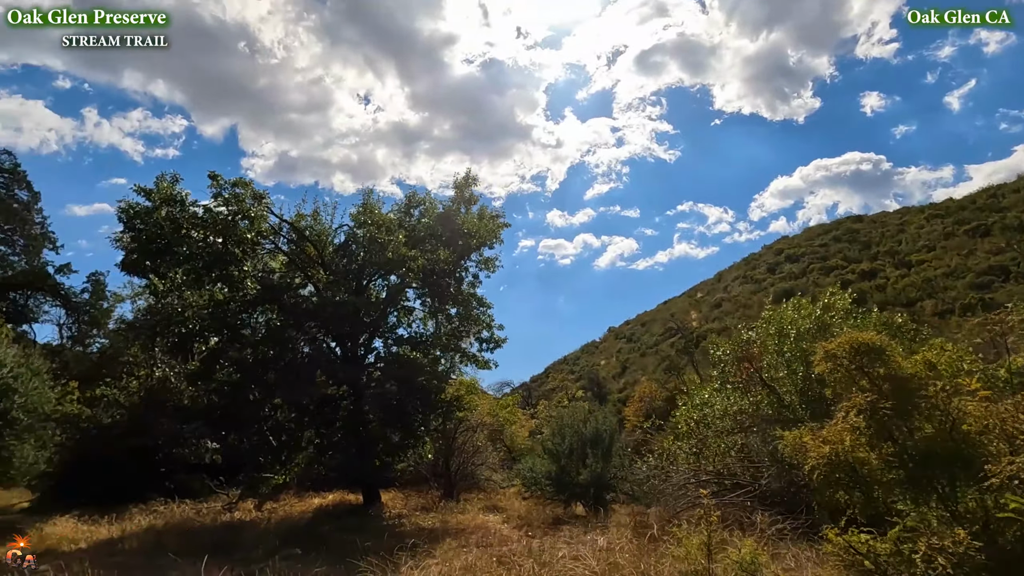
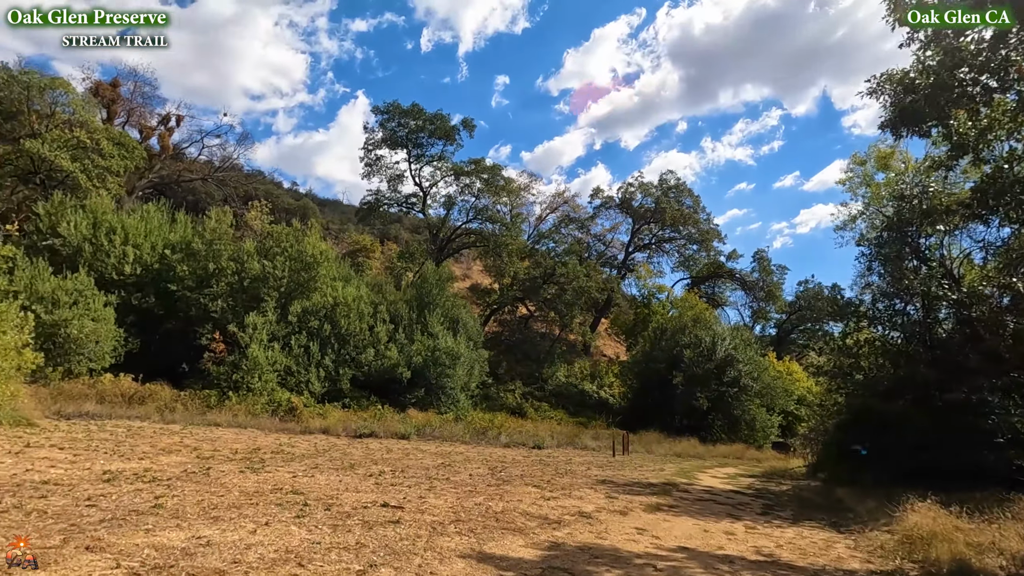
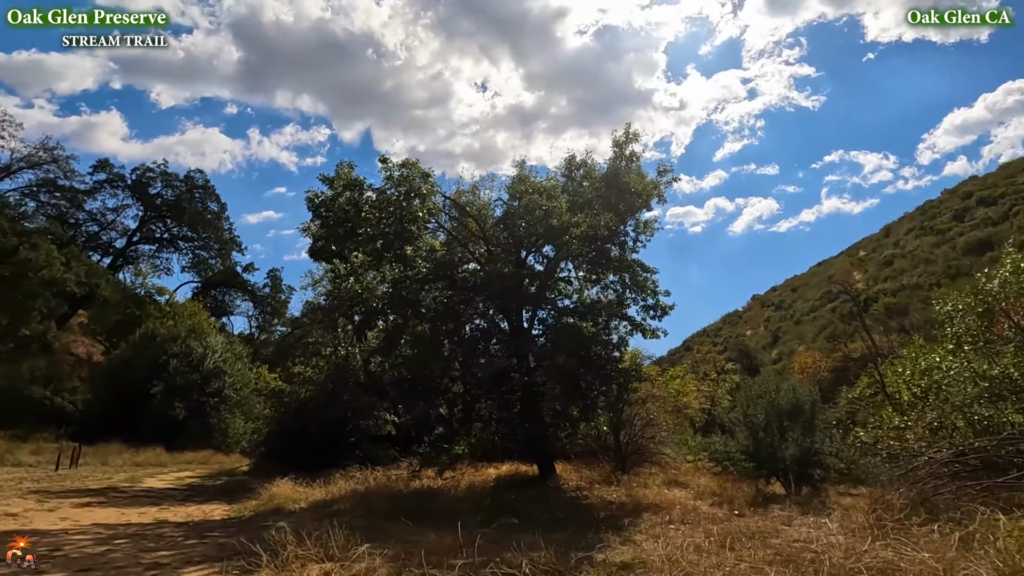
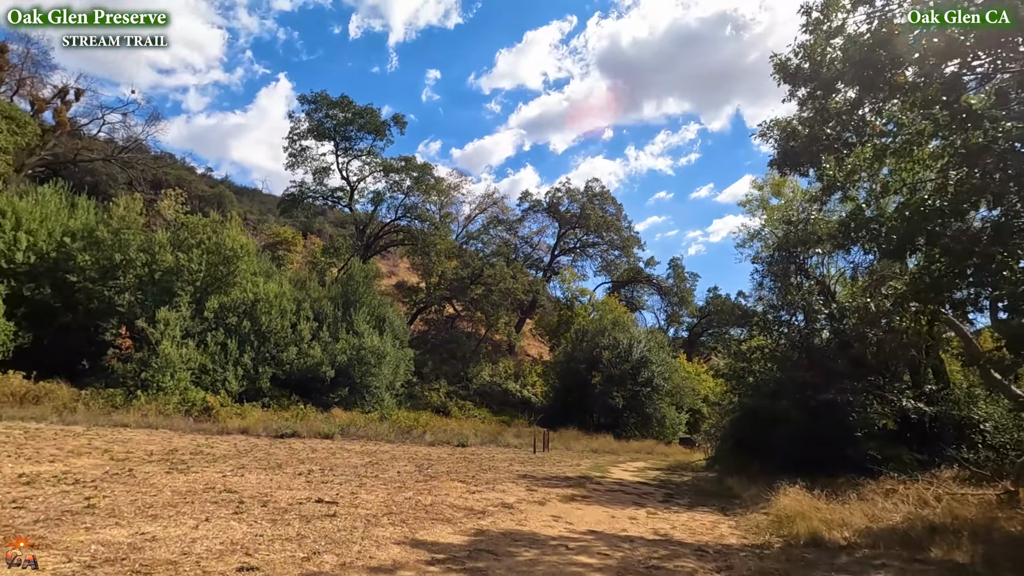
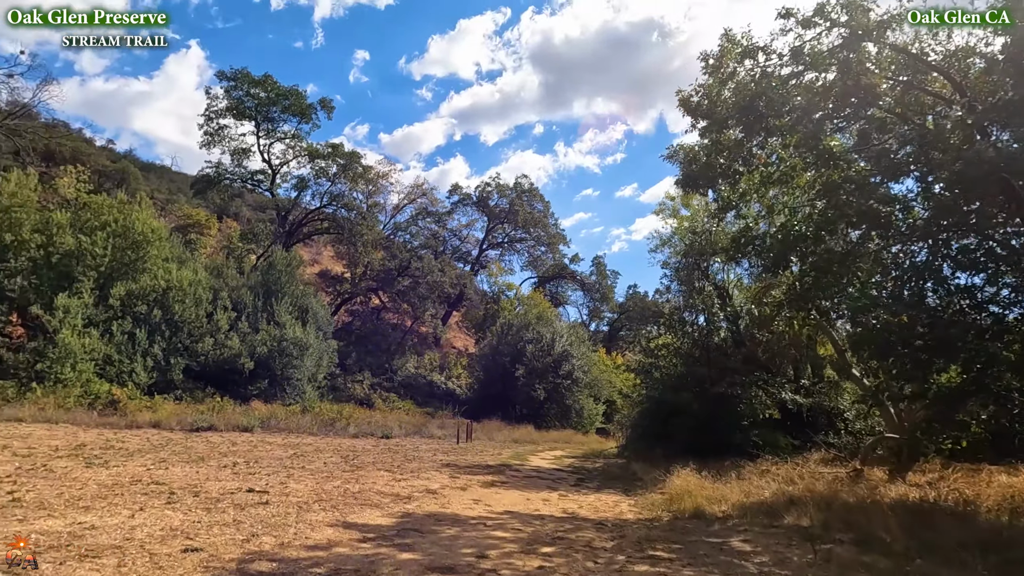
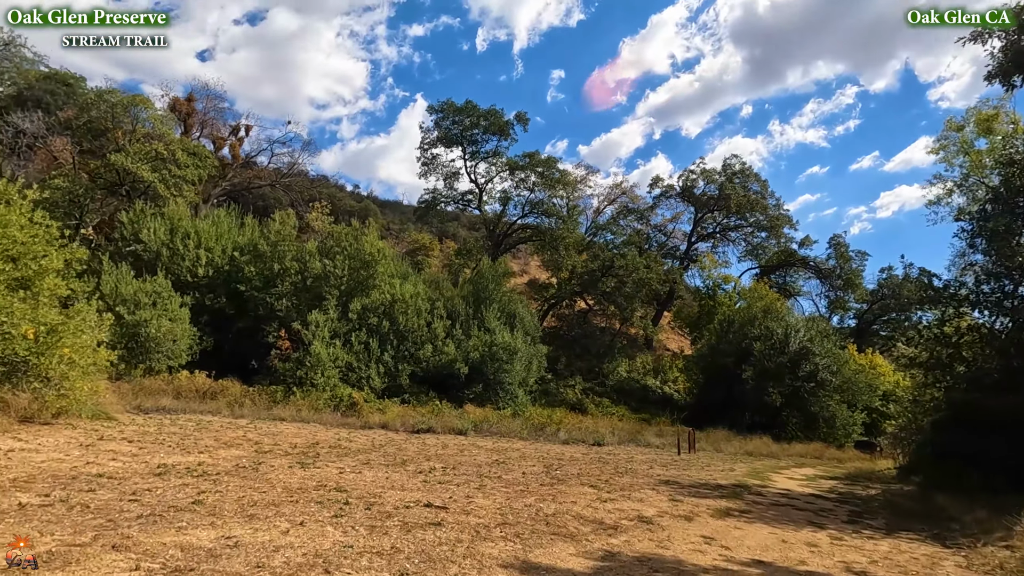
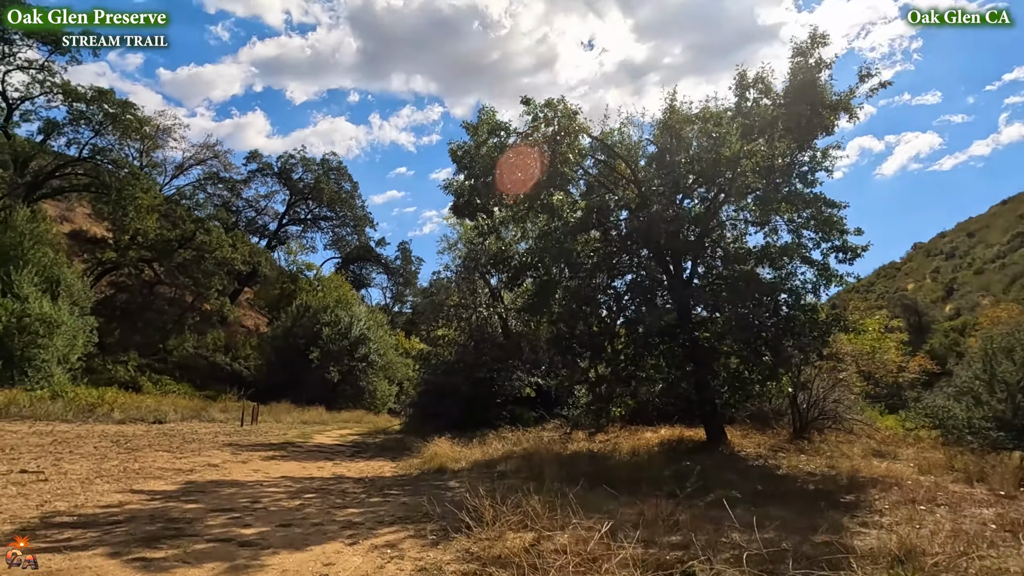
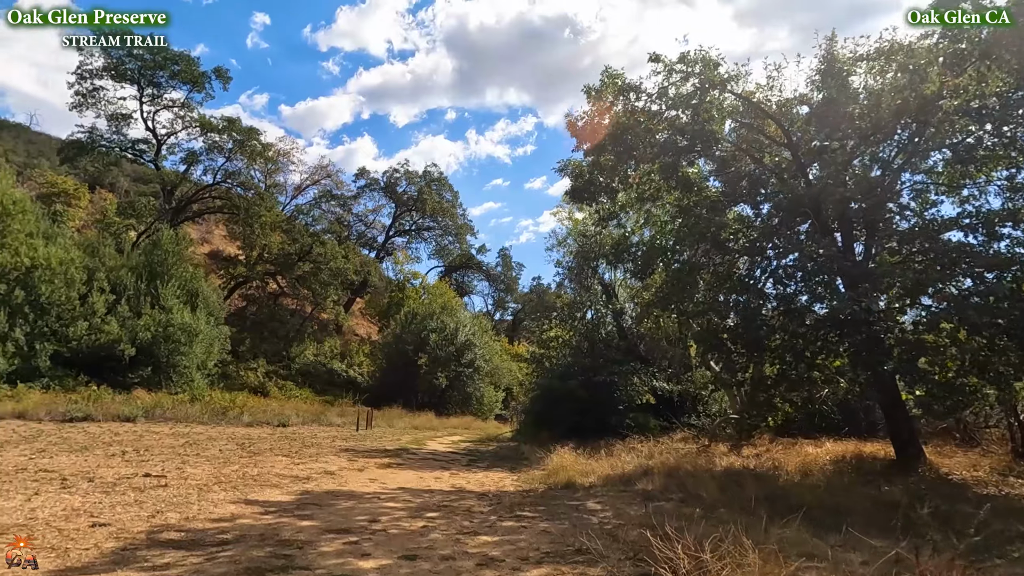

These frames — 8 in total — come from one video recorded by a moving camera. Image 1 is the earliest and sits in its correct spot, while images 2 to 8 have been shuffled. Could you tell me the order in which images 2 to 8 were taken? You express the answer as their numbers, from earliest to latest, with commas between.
3, 7, 8, 5, 4, 2, 6
